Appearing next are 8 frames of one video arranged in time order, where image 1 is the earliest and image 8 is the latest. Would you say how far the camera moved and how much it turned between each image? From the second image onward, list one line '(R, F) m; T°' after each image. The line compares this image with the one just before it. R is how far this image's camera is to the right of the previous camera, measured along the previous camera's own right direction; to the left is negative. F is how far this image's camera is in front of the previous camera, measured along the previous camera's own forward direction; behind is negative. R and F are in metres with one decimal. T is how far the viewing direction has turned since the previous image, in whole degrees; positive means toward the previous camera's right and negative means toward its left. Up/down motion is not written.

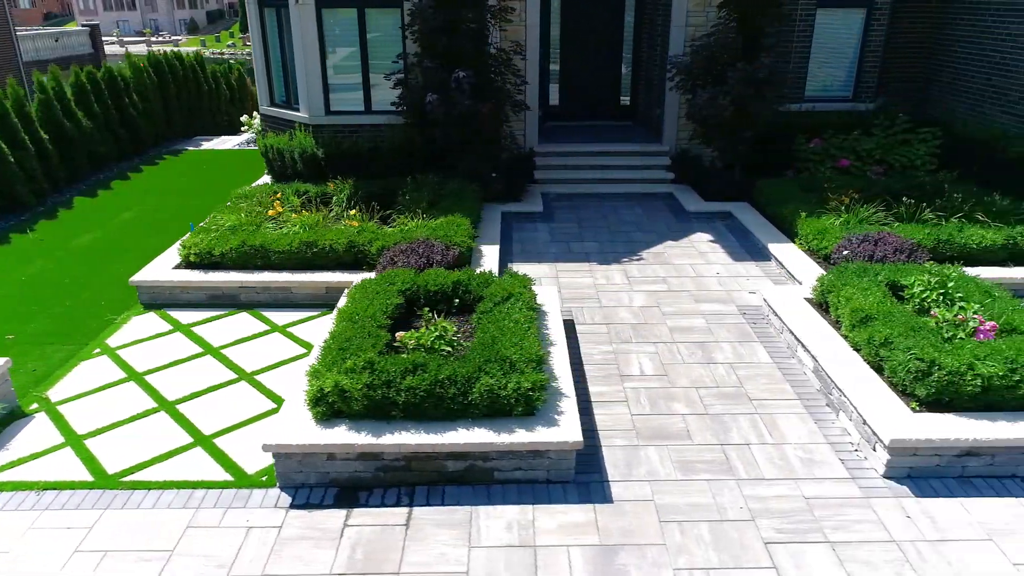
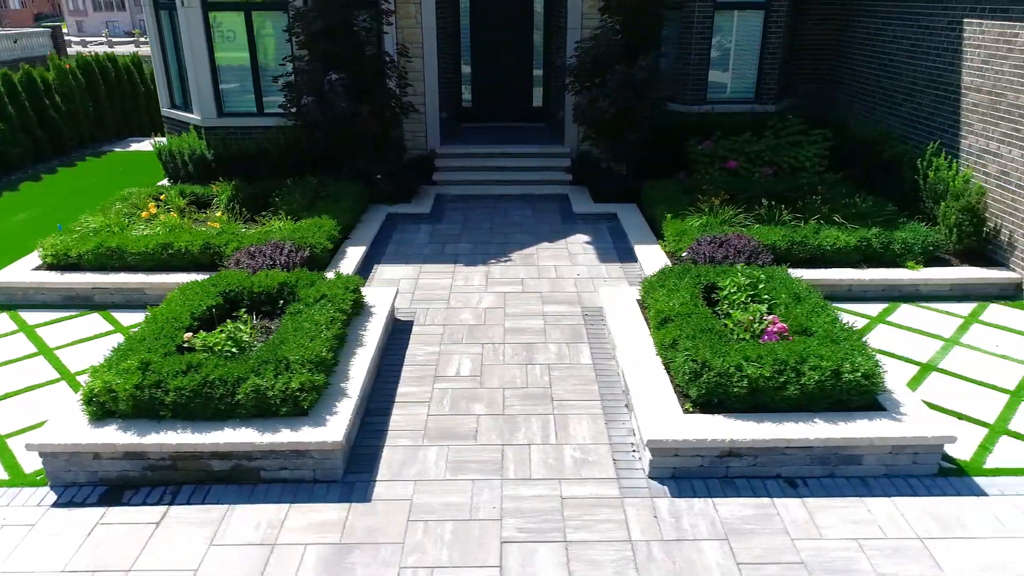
(+1.3, -0.1) m; 0°
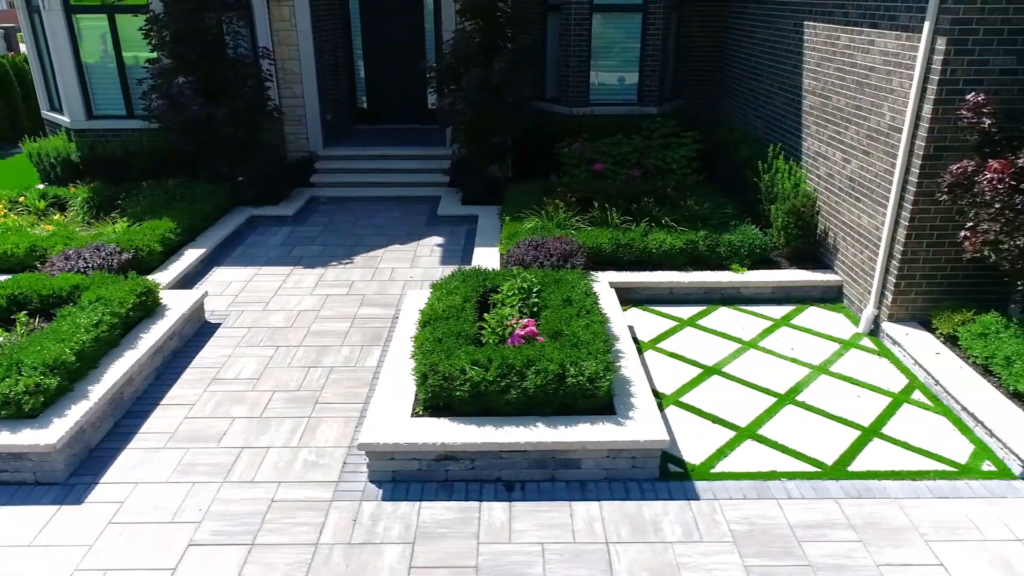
(+1.6, 0.0) m; 0°
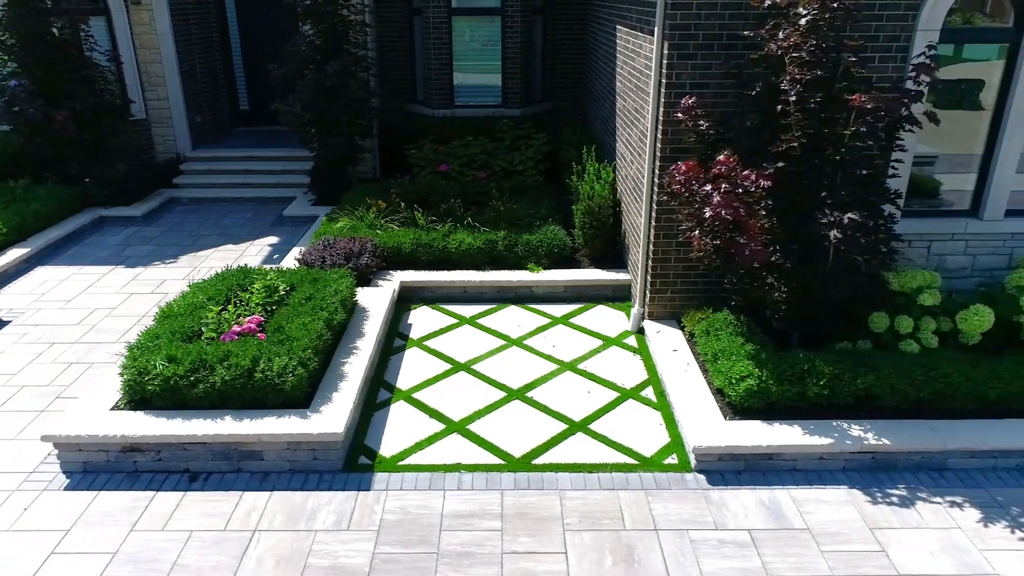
(+1.9, -0.1) m; 0°
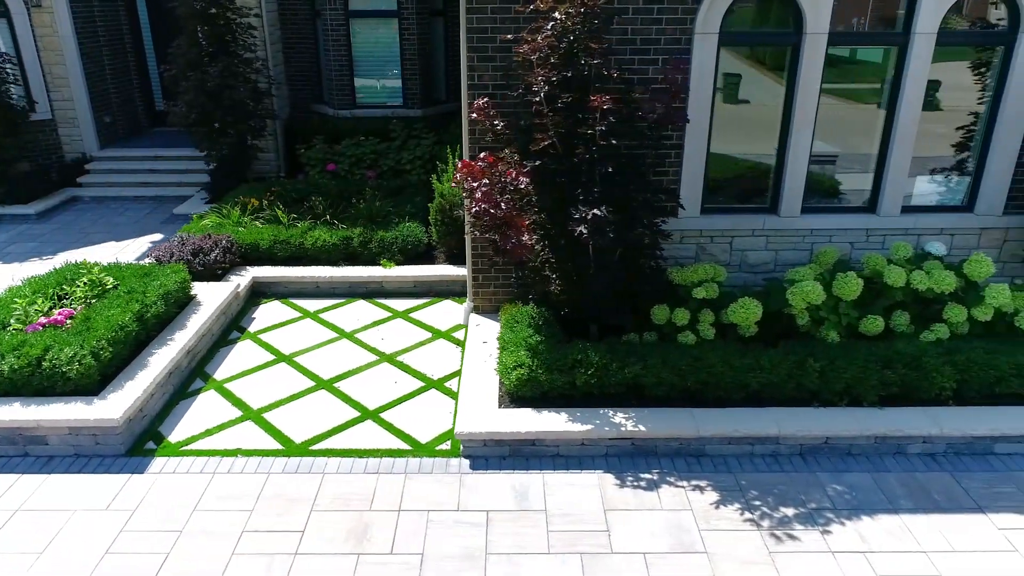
(+1.4, -0.2) m; 0°
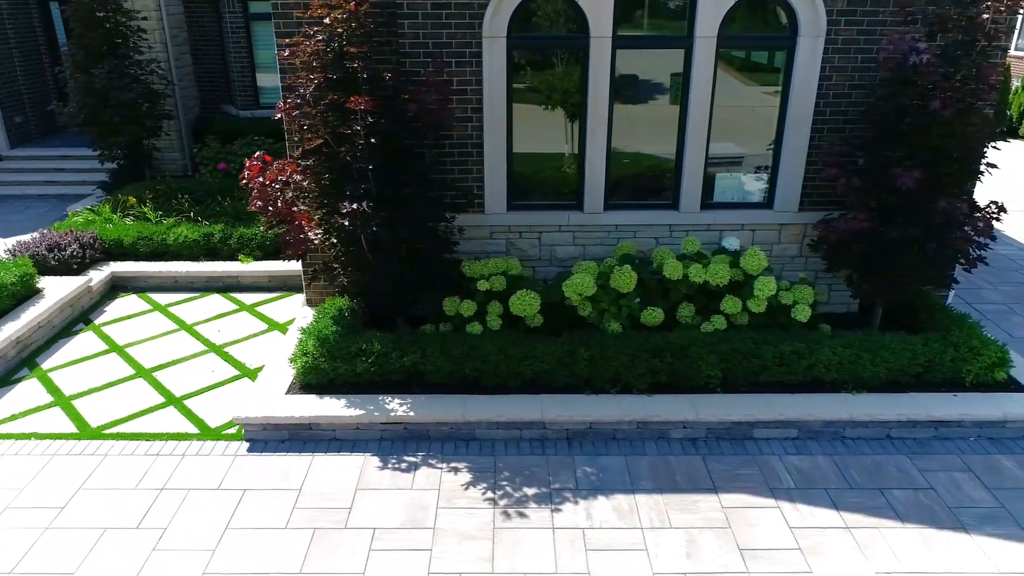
(+1.5, -0.2) m; 0°
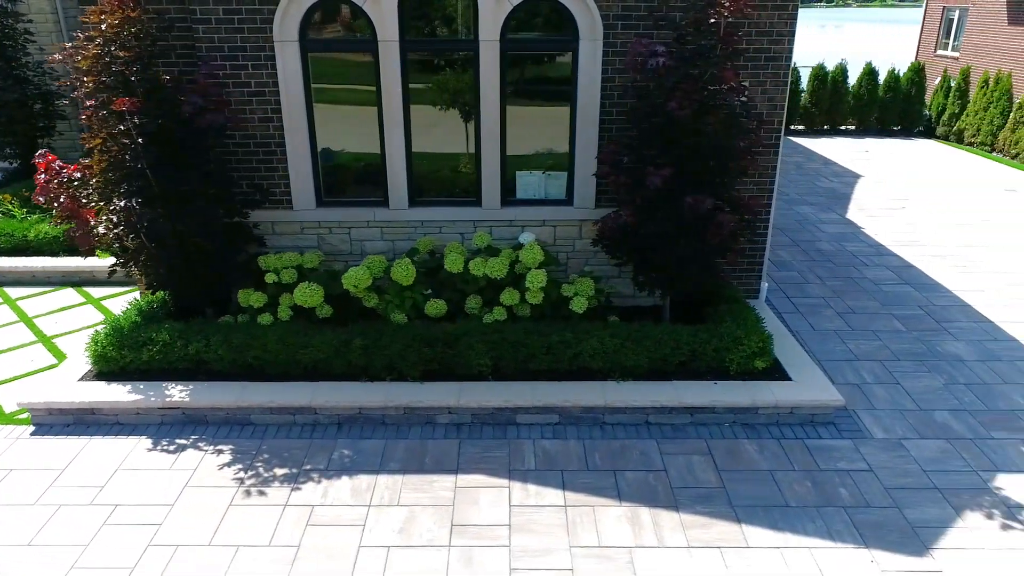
(+1.6, -0.2) m; 0°
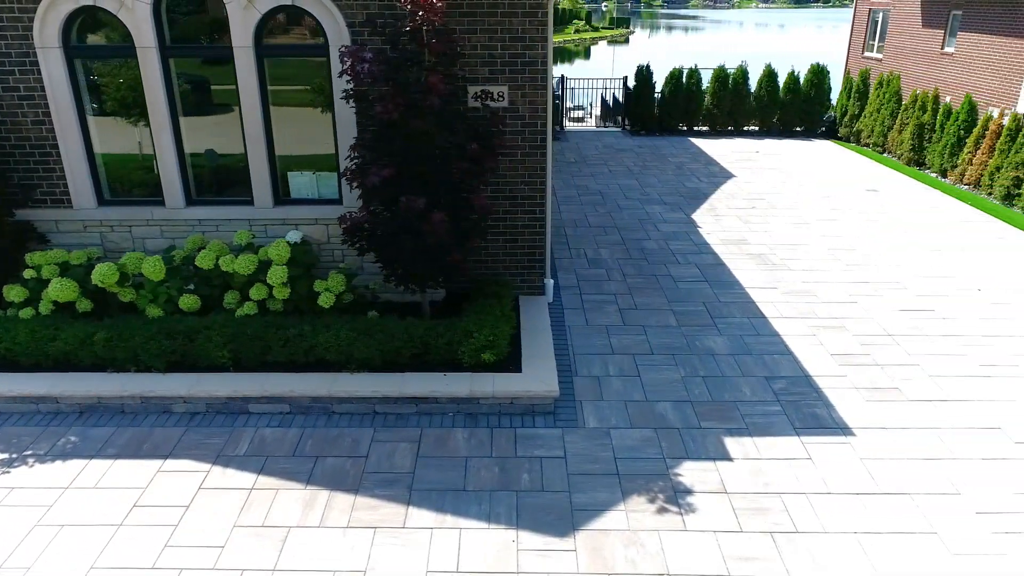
(+2.0, -0.2) m; 0°
